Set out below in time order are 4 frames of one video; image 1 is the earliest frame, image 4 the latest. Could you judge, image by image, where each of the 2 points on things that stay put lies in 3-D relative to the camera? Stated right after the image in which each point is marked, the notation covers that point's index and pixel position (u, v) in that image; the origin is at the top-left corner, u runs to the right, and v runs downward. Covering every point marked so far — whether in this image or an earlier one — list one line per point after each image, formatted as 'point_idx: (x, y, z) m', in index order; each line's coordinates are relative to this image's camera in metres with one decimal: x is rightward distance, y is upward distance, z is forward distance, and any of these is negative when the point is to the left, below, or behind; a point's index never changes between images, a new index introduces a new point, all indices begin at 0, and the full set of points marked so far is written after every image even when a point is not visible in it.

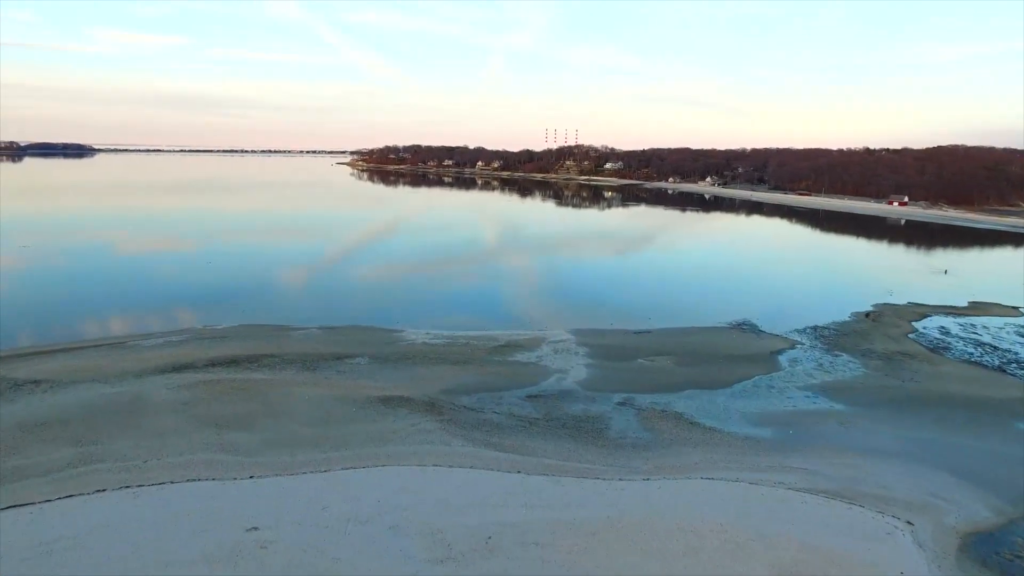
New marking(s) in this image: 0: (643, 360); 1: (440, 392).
0: (+1.2, -0.6, +5.6) m
1: (-0.5, -0.8, +4.6) m
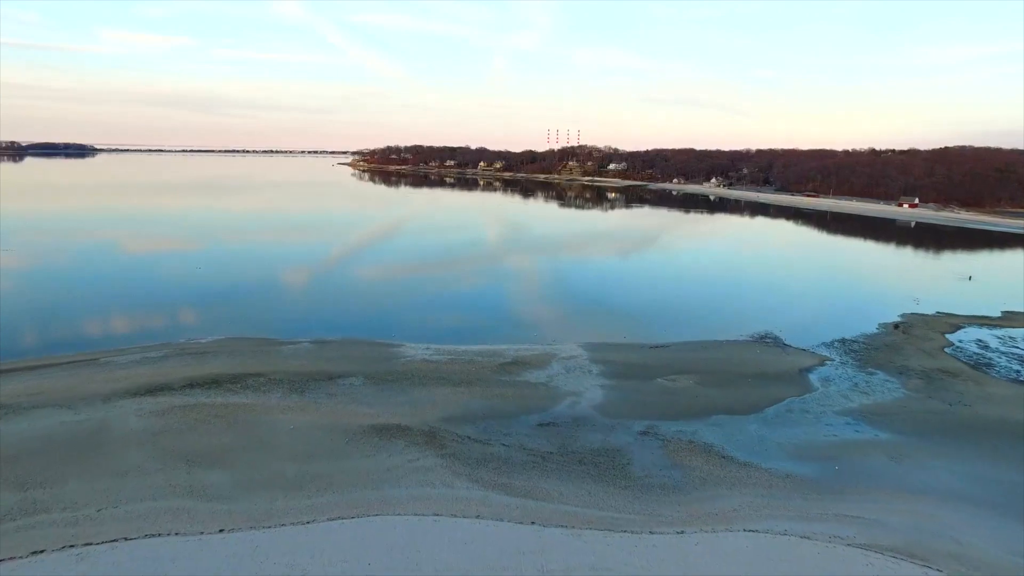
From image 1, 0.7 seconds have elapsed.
0: (+1.2, -0.8, +5.1) m
1: (-0.5, -0.9, +4.1) m
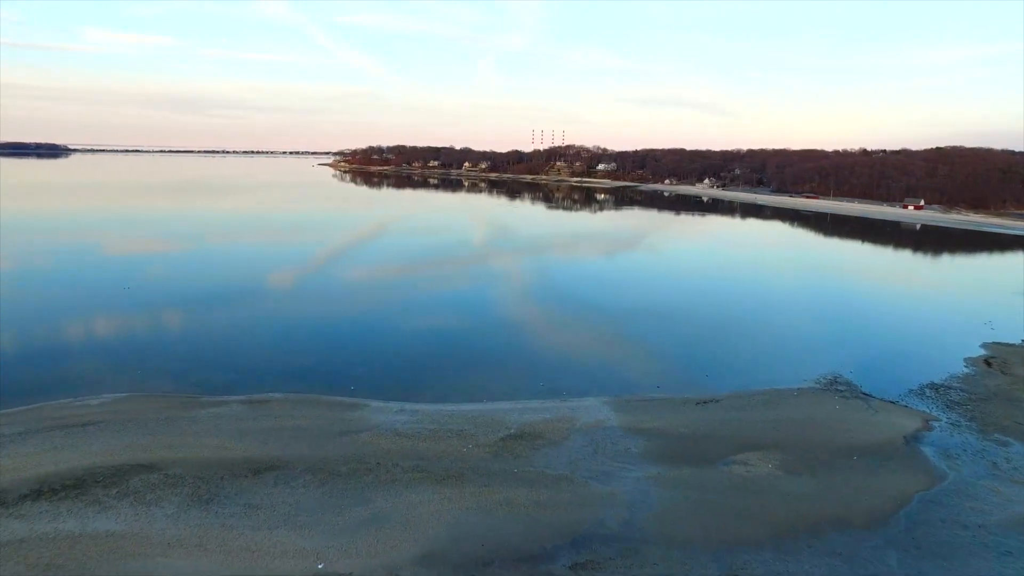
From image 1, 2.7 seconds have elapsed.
0: (+1.3, -1.0, +3.6) m
1: (-0.4, -1.2, +2.6) m
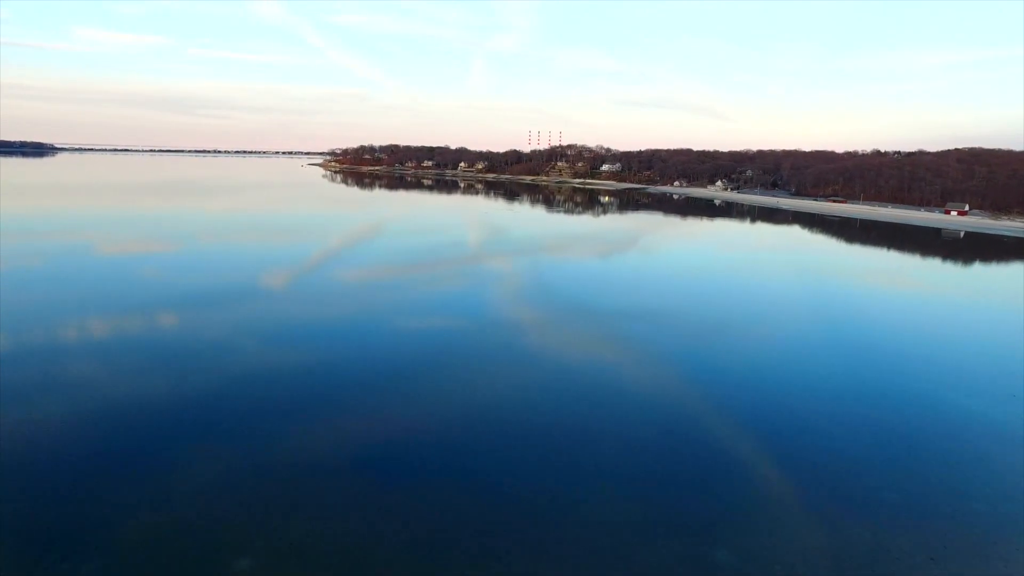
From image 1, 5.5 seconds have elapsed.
0: (+1.5, -1.5, +1.1) m
1: (-0.1, -1.6, 0.0) m
